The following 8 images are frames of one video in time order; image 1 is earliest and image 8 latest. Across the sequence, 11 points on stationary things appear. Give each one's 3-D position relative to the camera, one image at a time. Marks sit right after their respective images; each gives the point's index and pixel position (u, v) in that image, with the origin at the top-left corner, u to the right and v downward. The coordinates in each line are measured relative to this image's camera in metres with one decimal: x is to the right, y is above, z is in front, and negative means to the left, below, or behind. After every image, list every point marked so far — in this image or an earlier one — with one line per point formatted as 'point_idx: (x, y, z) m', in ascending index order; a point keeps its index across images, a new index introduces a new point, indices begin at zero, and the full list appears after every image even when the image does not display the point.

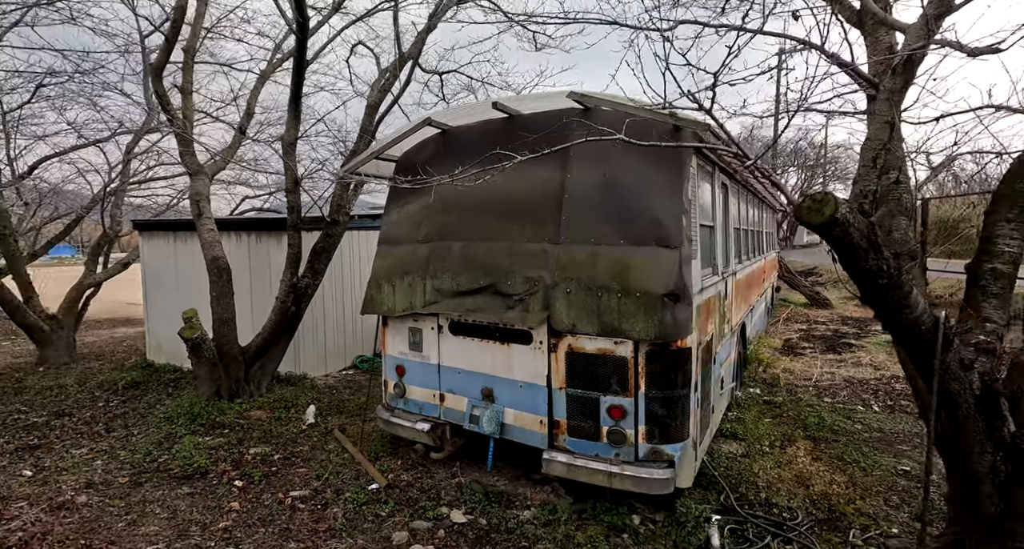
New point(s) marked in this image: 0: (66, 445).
0: (-3.6, -1.4, +4.7) m
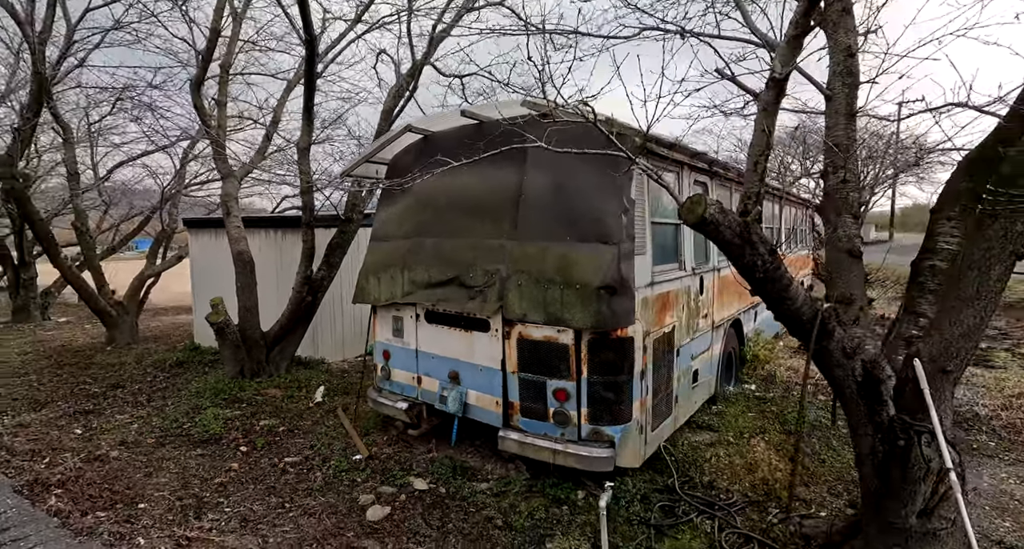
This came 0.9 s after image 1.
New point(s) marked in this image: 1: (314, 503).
0: (-3.8, -1.3, +5.5) m
1: (-1.3, -1.5, +3.7) m
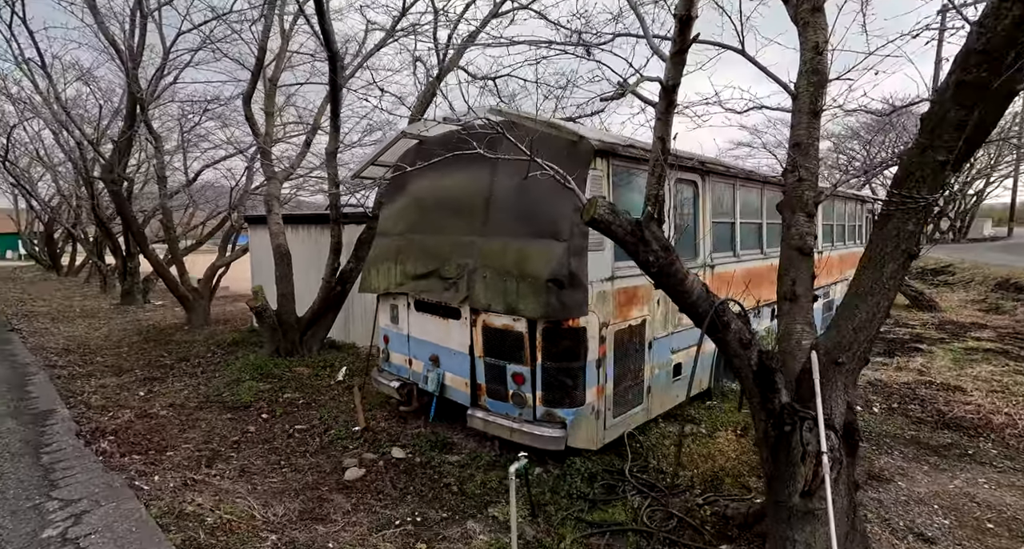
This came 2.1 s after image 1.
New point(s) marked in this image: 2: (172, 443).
0: (-3.8, -1.2, +6.5) m
1: (-1.6, -1.4, +4.3) m
2: (-2.7, -1.3, +4.5) m
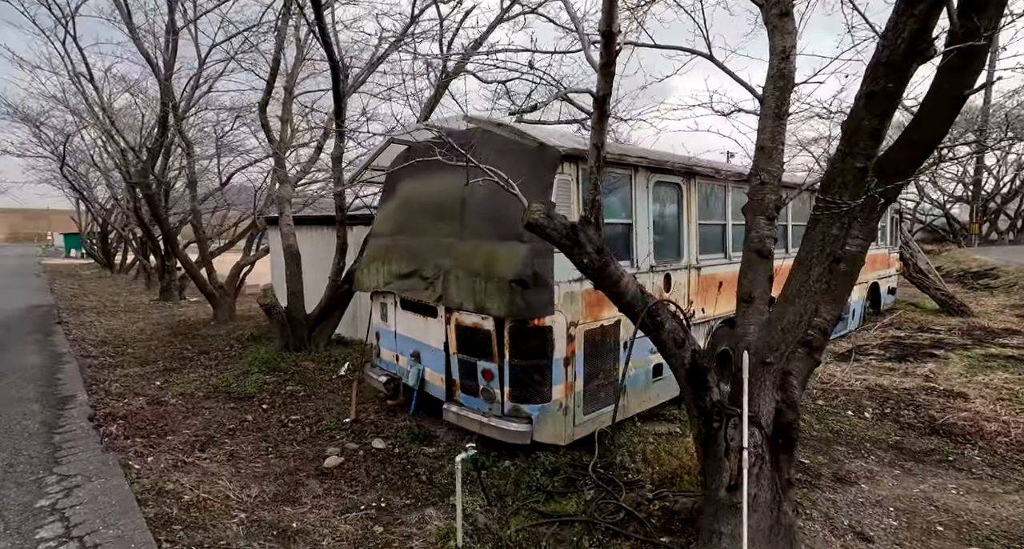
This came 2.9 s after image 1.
0: (-3.9, -1.1, +6.9) m
1: (-1.8, -1.4, +4.6) m
2: (-2.9, -1.3, +4.9) m
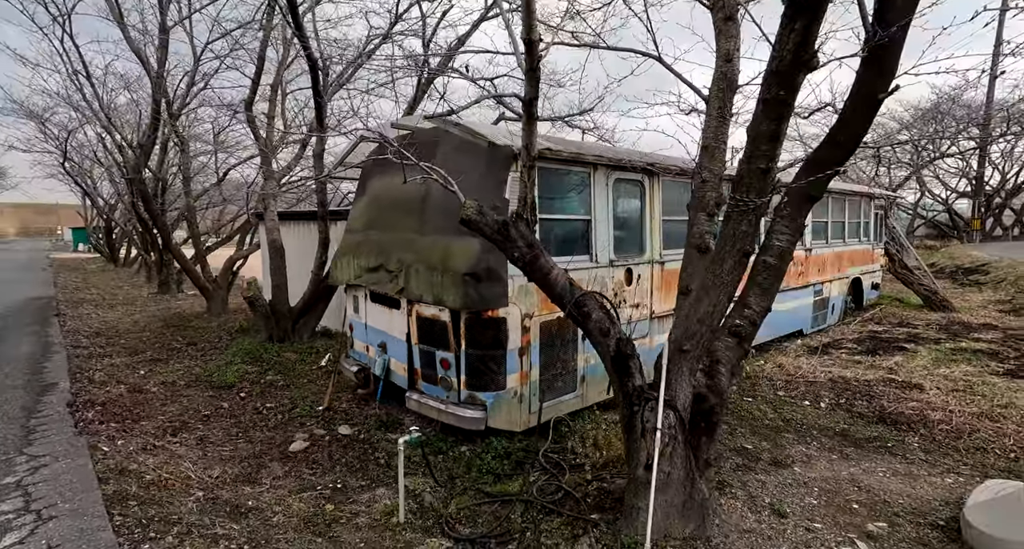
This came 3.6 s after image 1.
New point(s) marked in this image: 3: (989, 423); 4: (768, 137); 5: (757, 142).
0: (-4.2, -1.1, +7.2) m
1: (-2.1, -1.3, +4.9) m
2: (-3.3, -1.2, +5.2) m
3: (+4.1, -1.3, +5.1) m
4: (+1.2, +0.7, +2.8) m
5: (+1.2, +0.6, +2.8) m
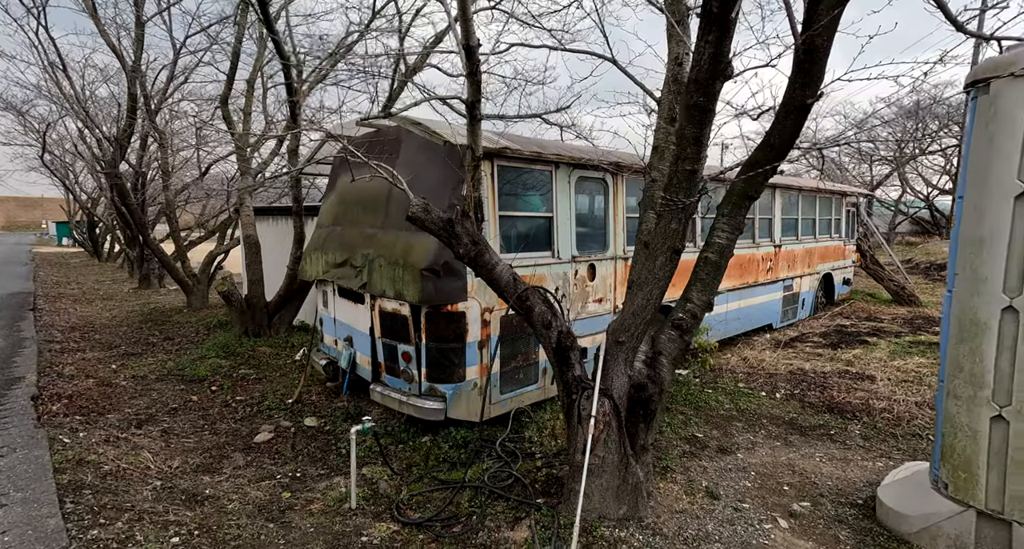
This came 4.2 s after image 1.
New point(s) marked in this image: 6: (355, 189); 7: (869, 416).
0: (-4.6, -1.0, +7.3) m
1: (-2.5, -1.3, +5.0) m
2: (-3.6, -1.2, +5.3) m
3: (+3.8, -1.2, +5.3) m
4: (+0.9, +0.7, +3.0) m
5: (+0.9, +0.7, +3.0) m
6: (-1.5, +0.8, +5.5) m
7: (+3.2, -1.3, +5.2) m
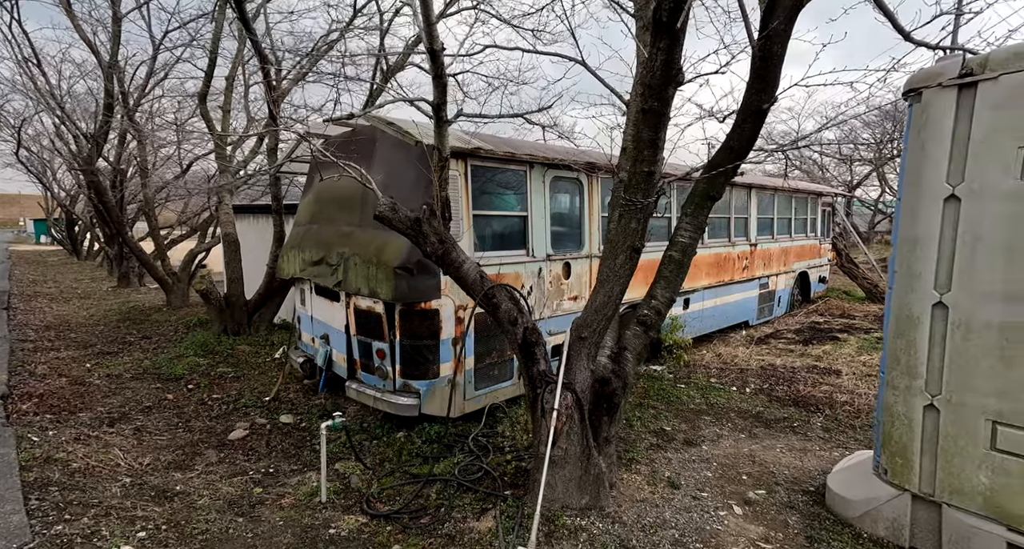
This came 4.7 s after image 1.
0: (-4.8, -1.0, +7.3) m
1: (-2.7, -1.3, +5.1) m
2: (-3.8, -1.2, +5.3) m
3: (+3.5, -1.2, +5.5) m
4: (+0.7, +0.7, +3.1) m
5: (+0.7, +0.7, +3.1) m
6: (-1.7, +0.8, +5.6) m
7: (+3.0, -1.2, +5.4) m
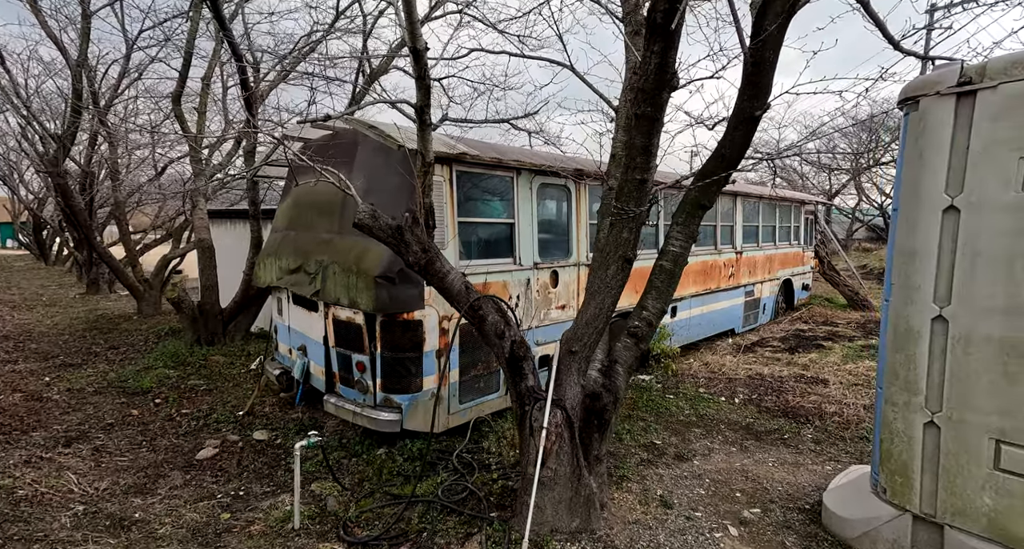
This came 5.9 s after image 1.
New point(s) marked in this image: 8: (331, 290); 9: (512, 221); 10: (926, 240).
0: (-5.0, -1.1, +7.0) m
1: (-2.8, -1.4, +4.8) m
2: (-4.0, -1.3, +5.1) m
3: (+3.4, -1.3, +5.4) m
4: (+0.7, +0.6, +3.0) m
5: (+0.6, +0.6, +3.0) m
6: (-1.9, +0.7, +5.4) m
7: (+2.8, -1.3, +5.3) m
8: (-1.5, -0.1, +4.8) m
9: (0.0, +0.5, +5.6) m
10: (+2.0, +0.2, +2.8) m
